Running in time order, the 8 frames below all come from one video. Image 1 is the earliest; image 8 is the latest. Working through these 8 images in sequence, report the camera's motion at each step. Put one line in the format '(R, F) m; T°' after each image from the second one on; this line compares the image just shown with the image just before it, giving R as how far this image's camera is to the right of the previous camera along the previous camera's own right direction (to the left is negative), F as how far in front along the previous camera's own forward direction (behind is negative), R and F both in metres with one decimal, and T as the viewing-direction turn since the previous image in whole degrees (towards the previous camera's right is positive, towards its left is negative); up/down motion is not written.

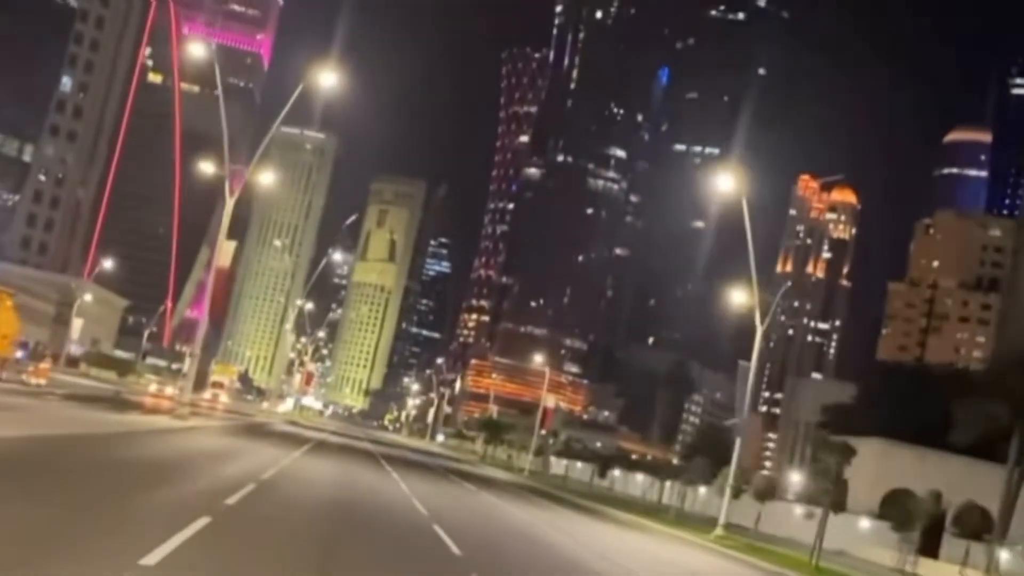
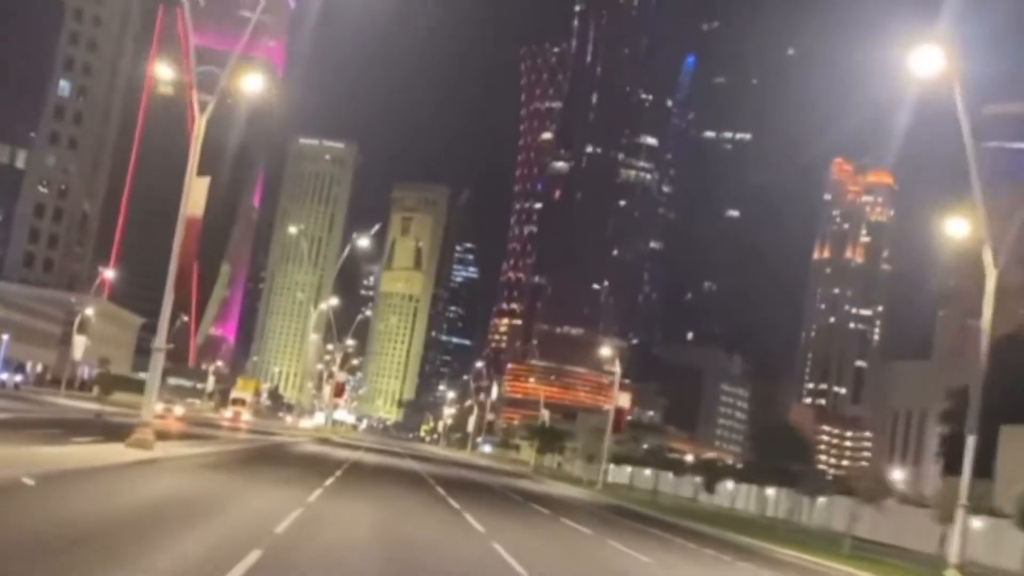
(-0.7, +5.4) m; -1°
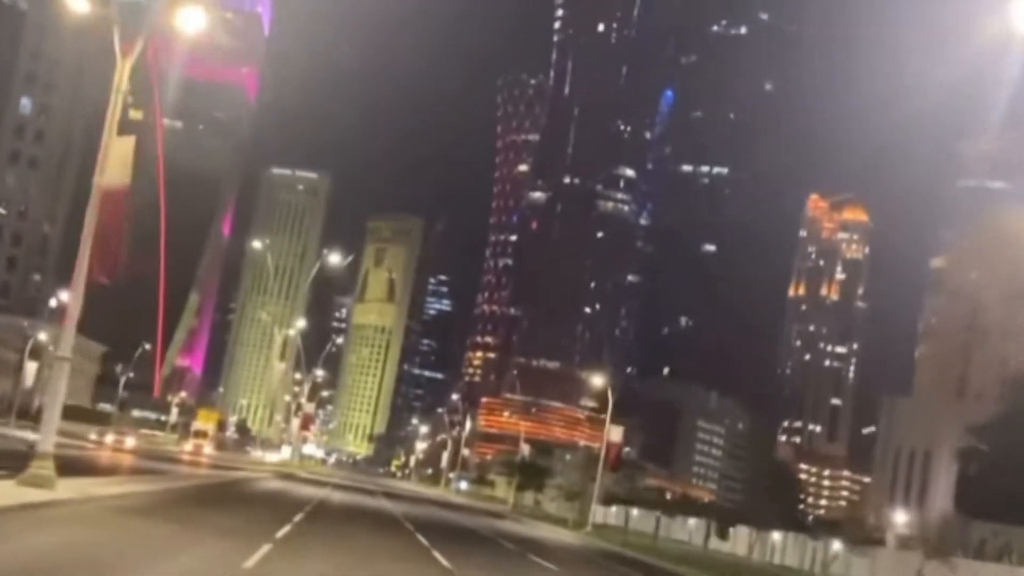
(-0.2, +2.4) m; +1°
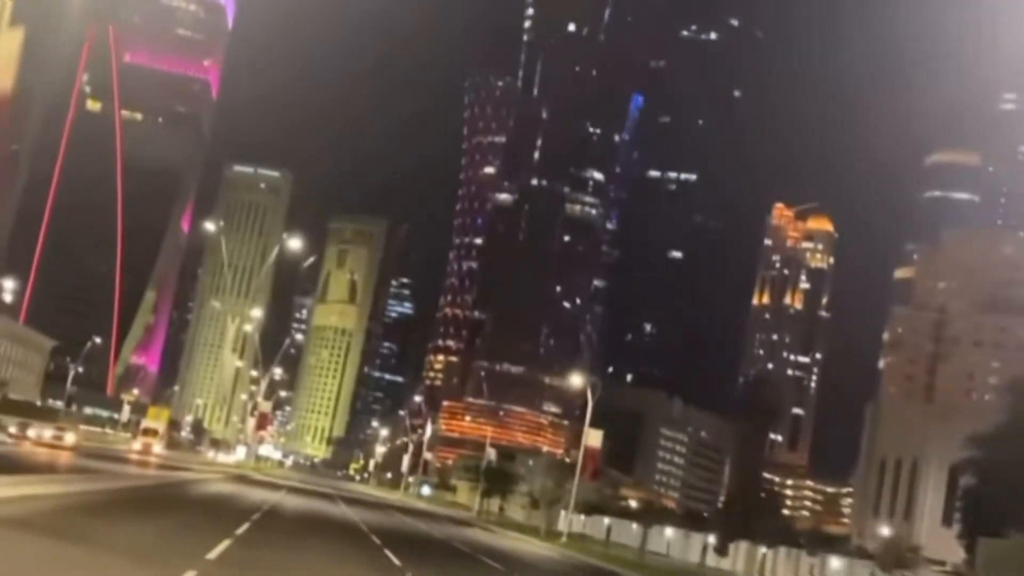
(-0.2, +1.9) m; +2°
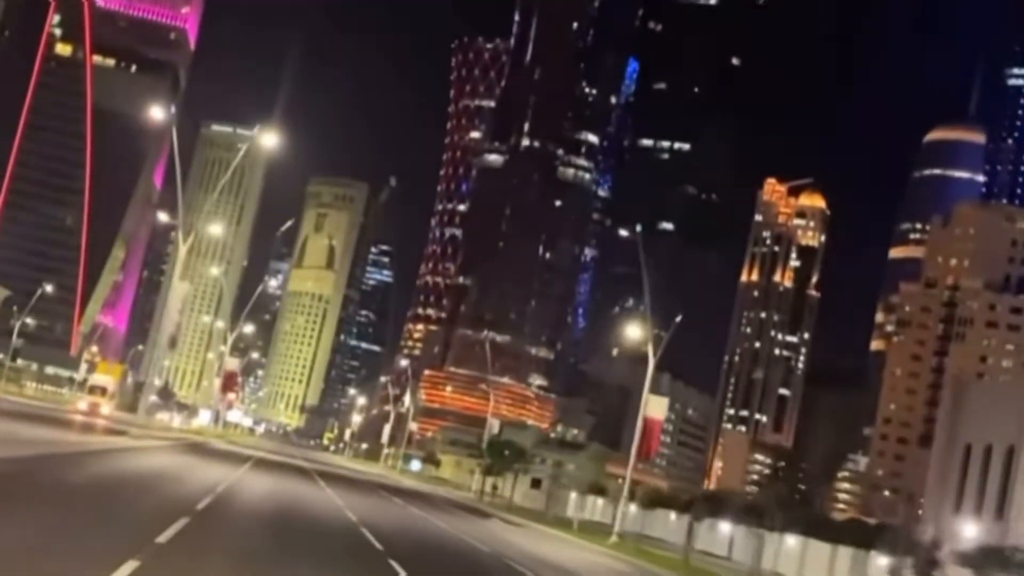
(-0.9, +5.9) m; +1°
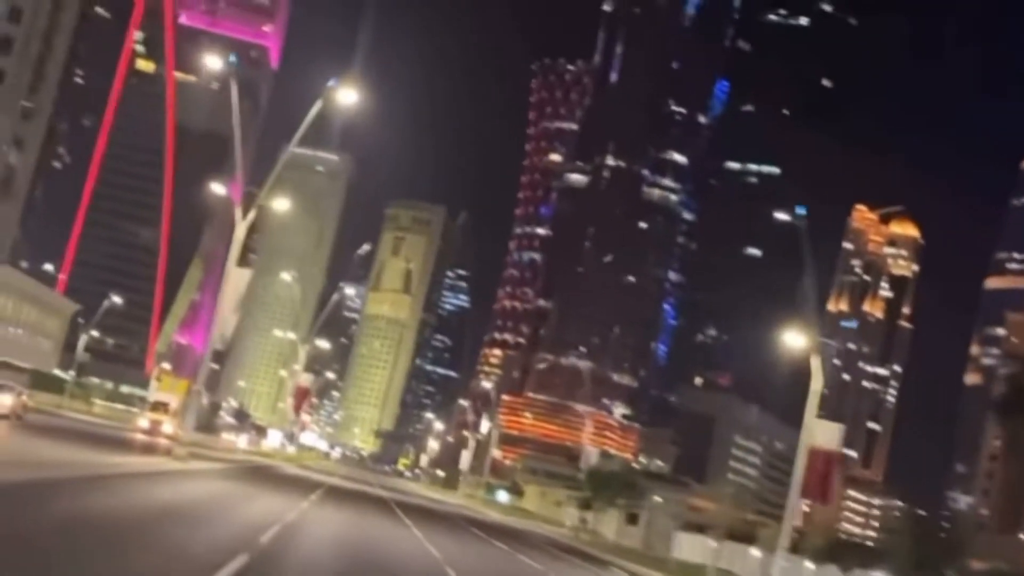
(-0.7, +3.7) m; -3°
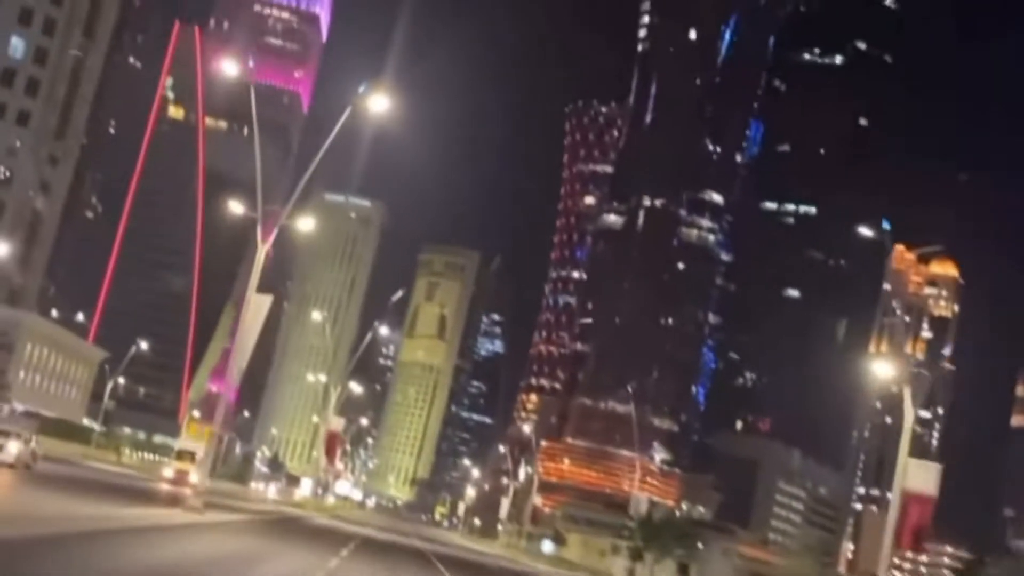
(-0.2, +1.8) m; -1°
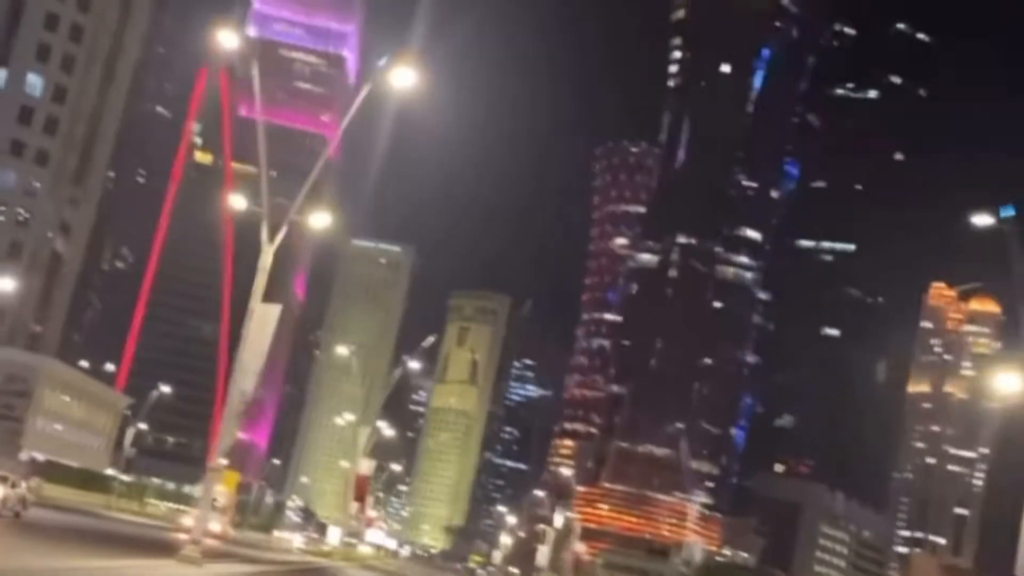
(-0.2, +2.2) m; -1°
